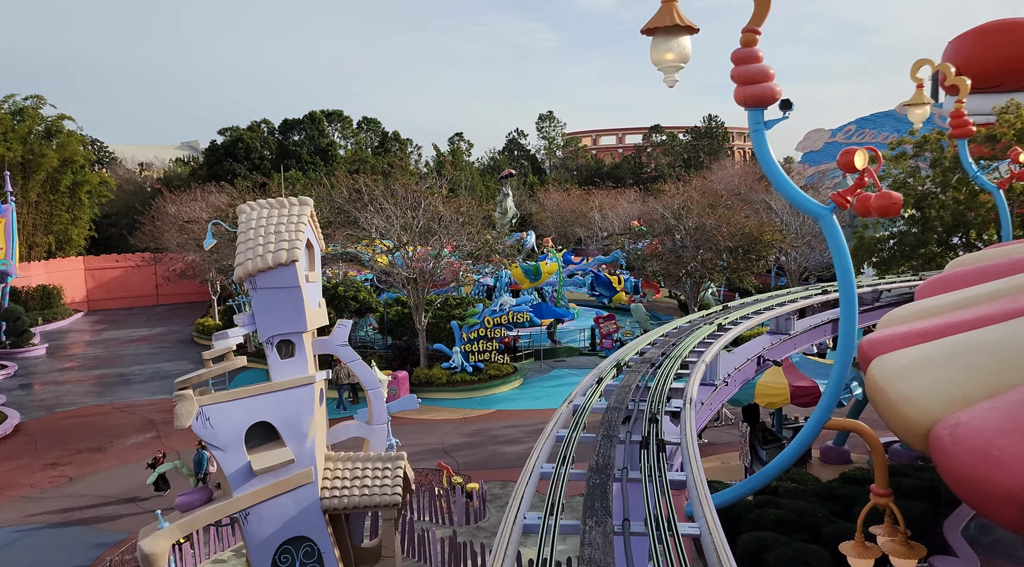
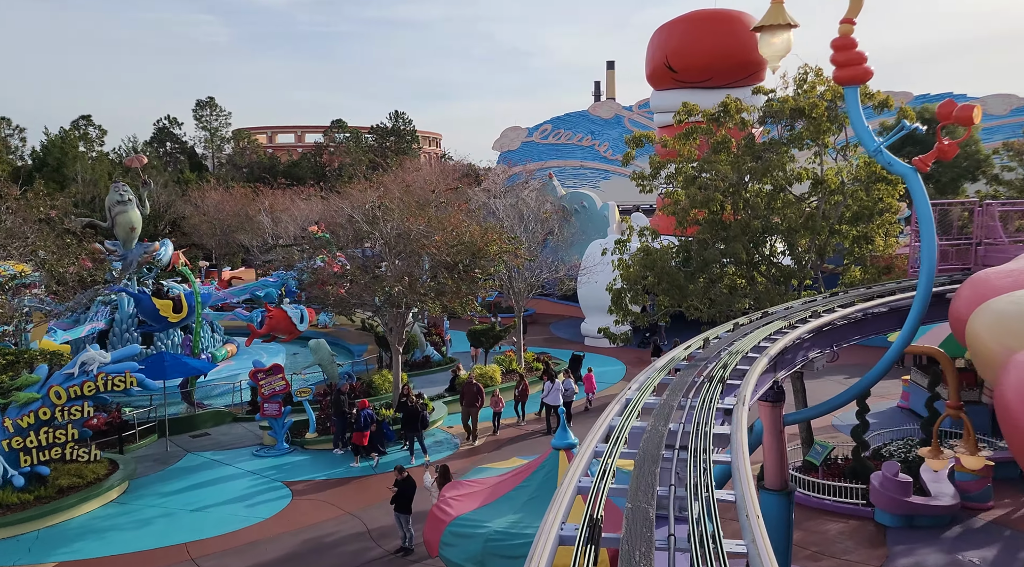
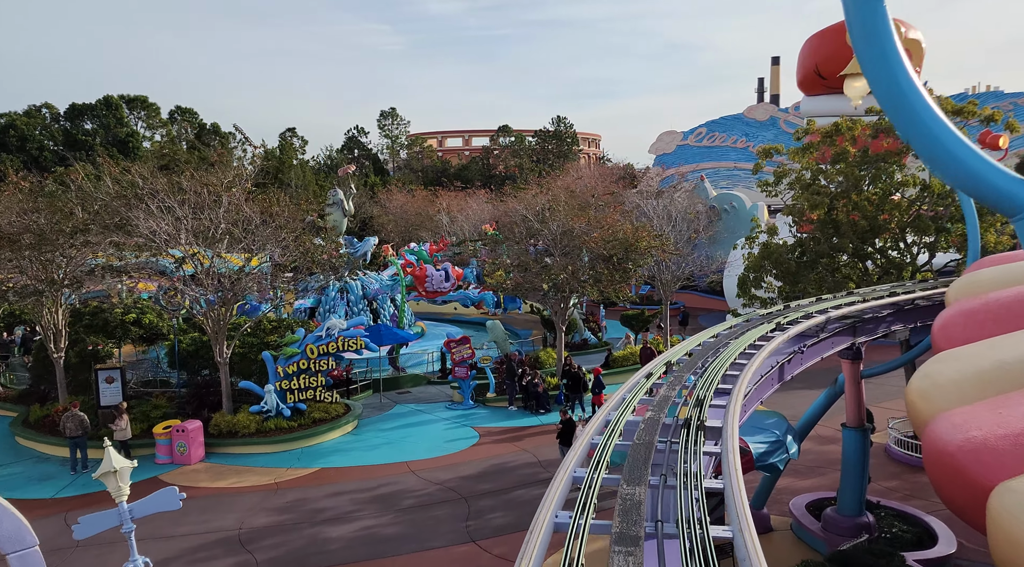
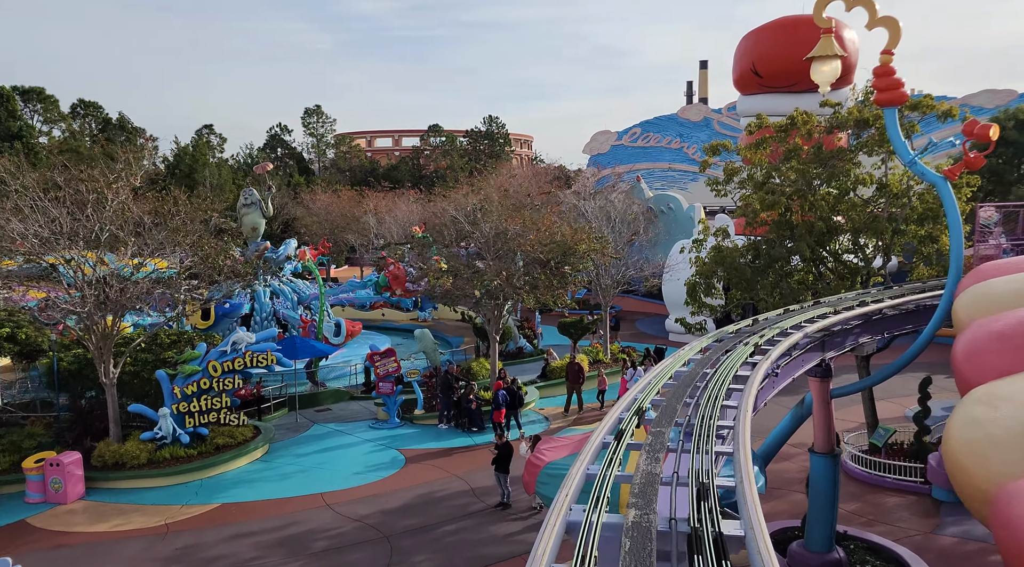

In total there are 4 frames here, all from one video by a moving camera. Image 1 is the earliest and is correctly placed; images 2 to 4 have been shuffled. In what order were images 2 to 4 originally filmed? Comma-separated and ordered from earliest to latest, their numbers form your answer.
3, 4, 2
